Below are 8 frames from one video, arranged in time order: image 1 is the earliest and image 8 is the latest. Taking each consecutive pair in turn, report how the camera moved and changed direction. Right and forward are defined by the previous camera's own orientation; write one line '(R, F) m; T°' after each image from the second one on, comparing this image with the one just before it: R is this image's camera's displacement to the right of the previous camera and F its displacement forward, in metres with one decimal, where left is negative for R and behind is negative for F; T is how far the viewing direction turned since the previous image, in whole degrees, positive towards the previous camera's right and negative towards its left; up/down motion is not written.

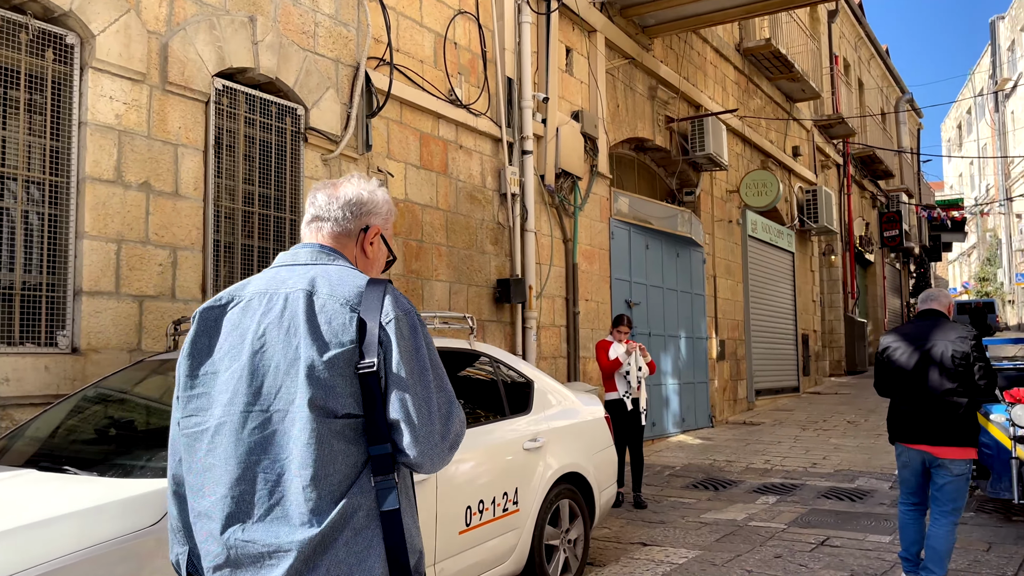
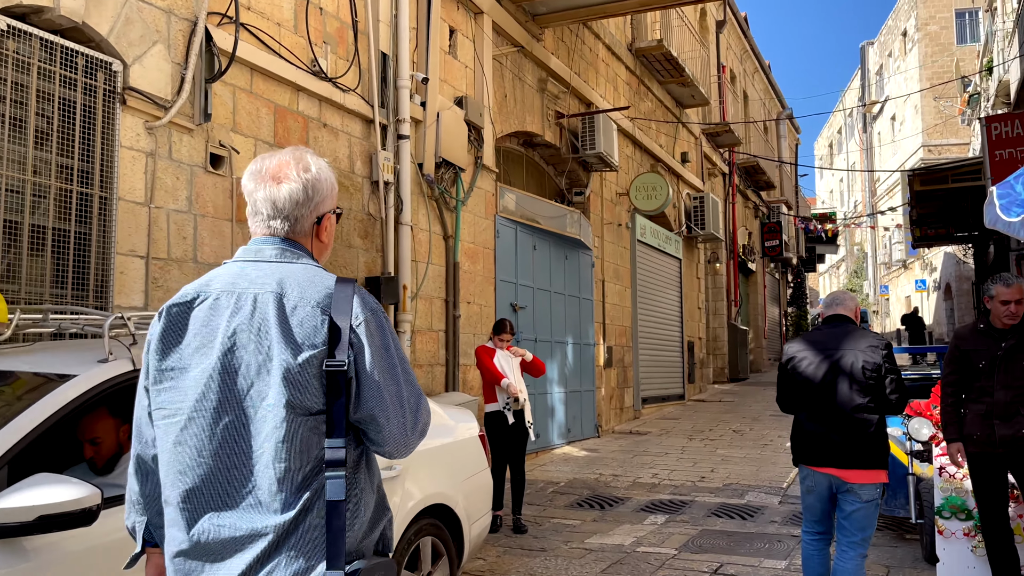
(+0.2, +0.7) m; +8°
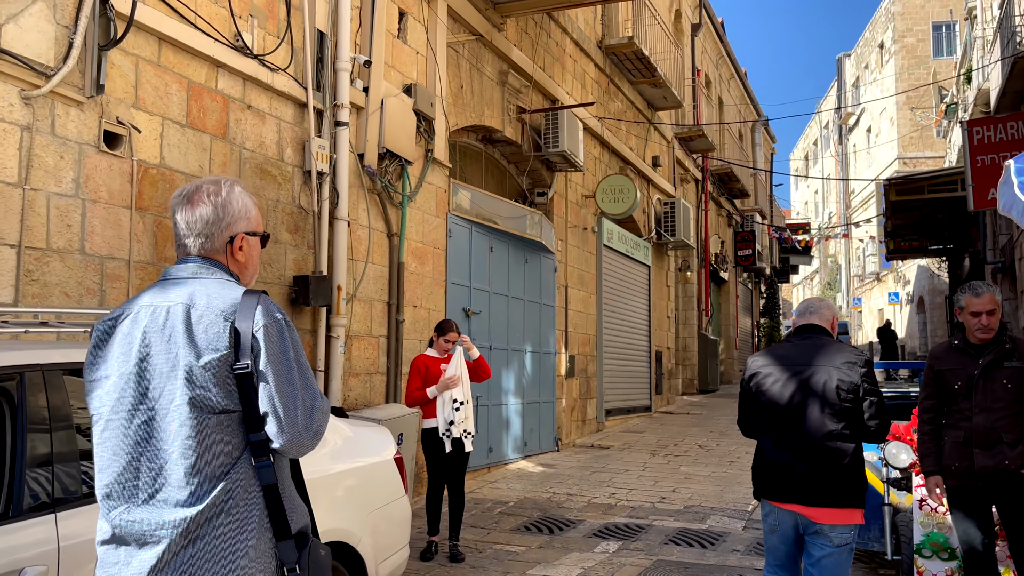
(+0.2, +0.6) m; +2°
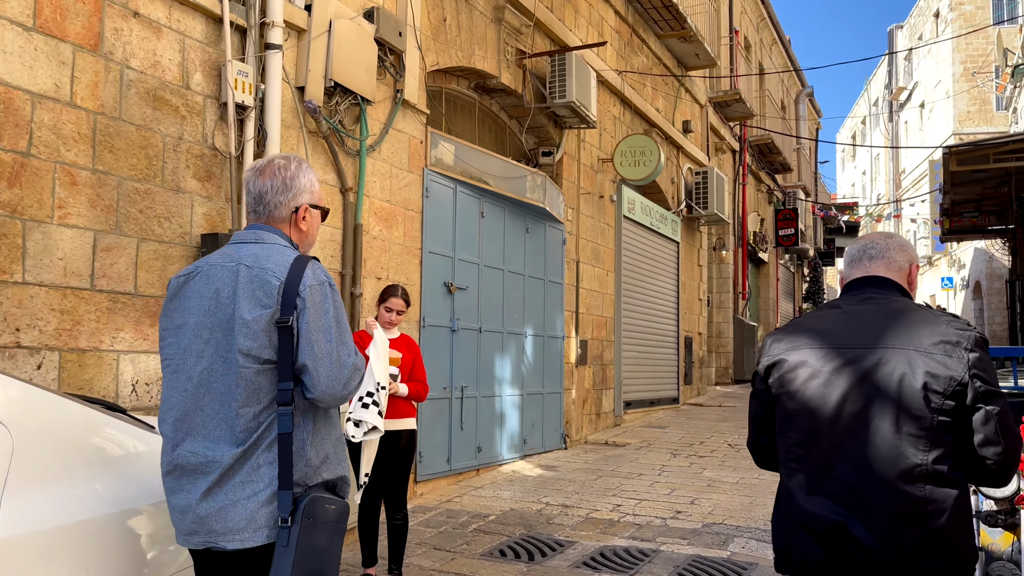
(+0.4, +1.3) m; -3°
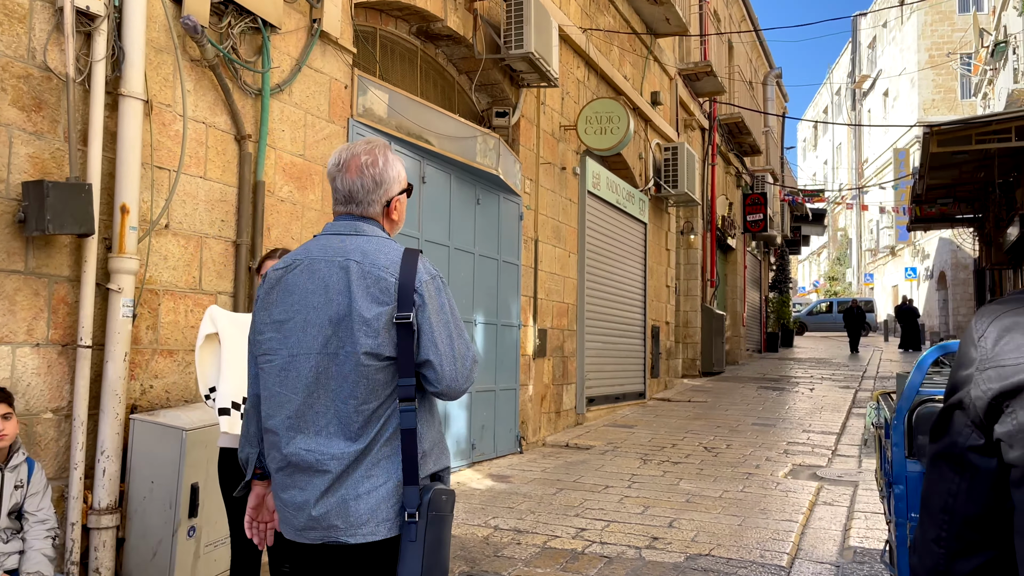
(+0.1, +1.2) m; +3°
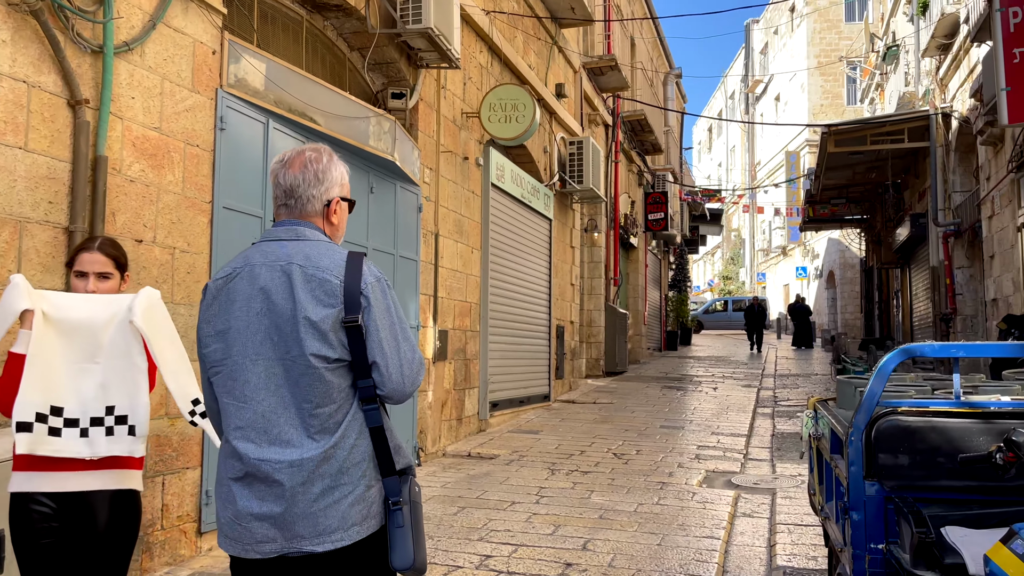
(0.0, +0.6) m; +7°
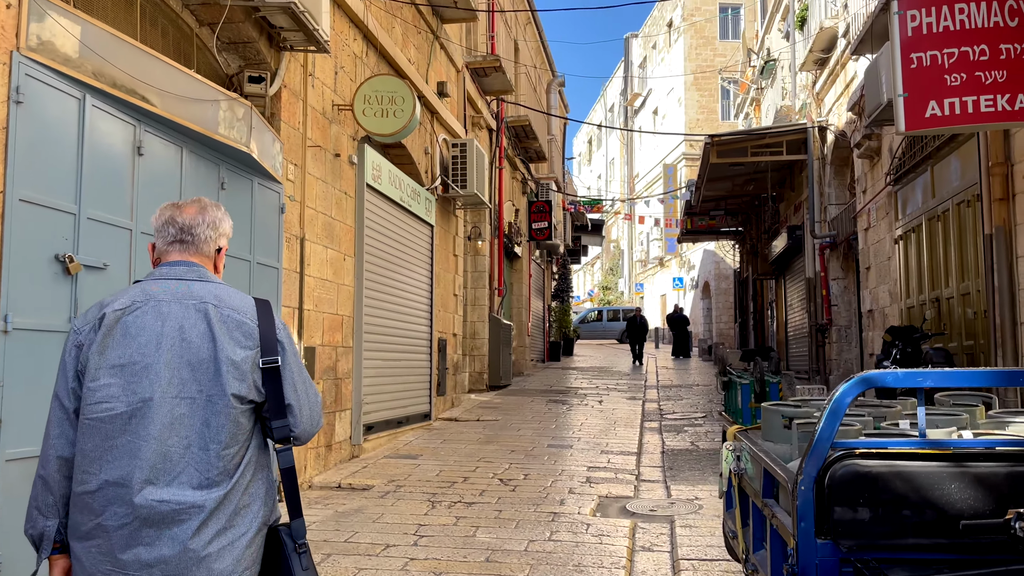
(0.0, +0.7) m; +8°
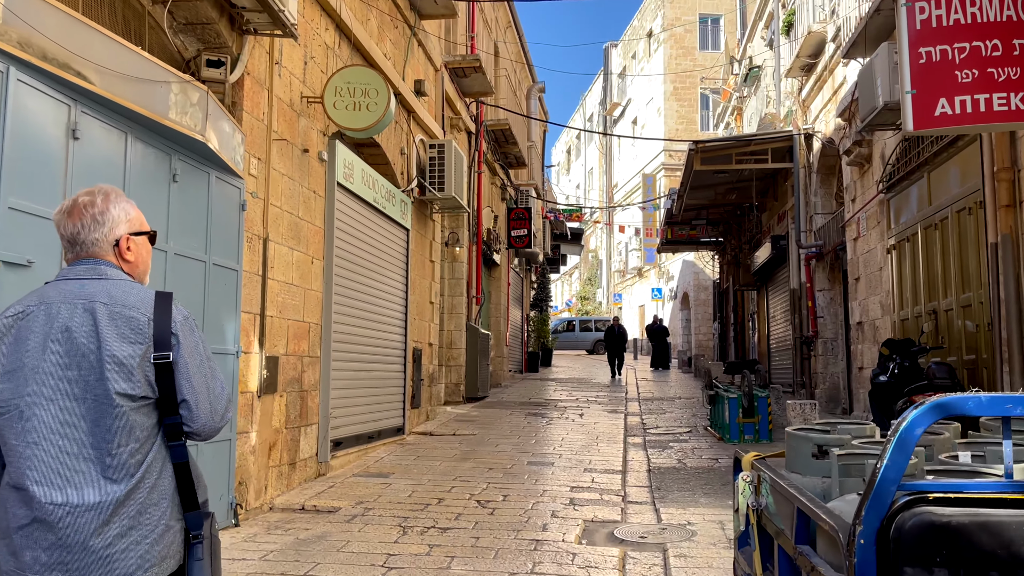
(0.0, +0.5) m; +2°
